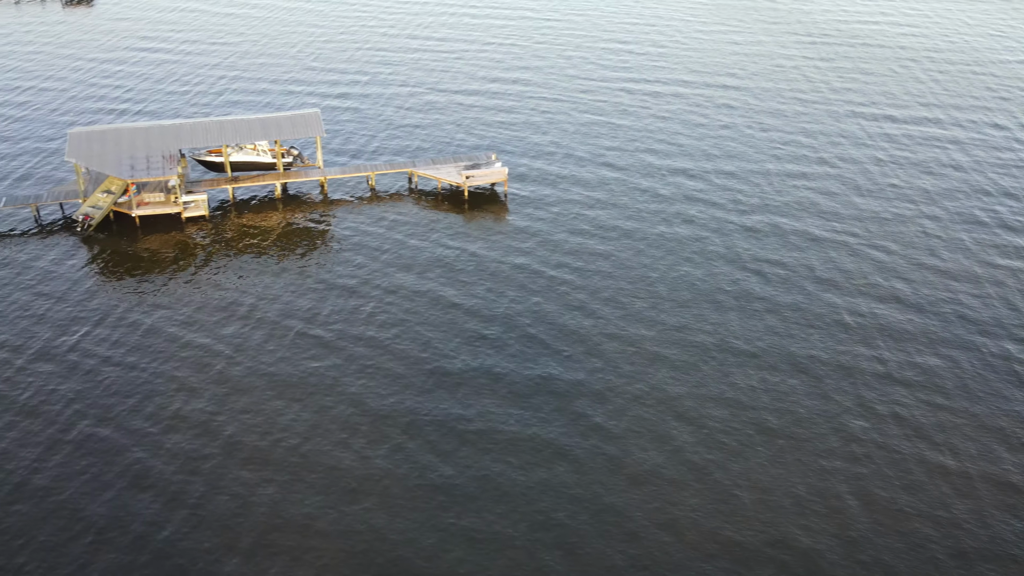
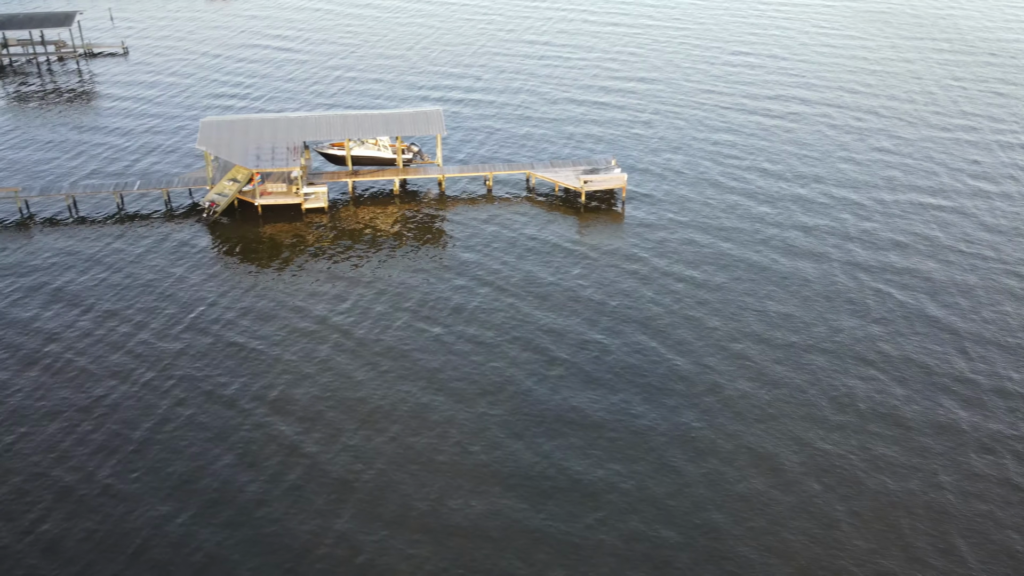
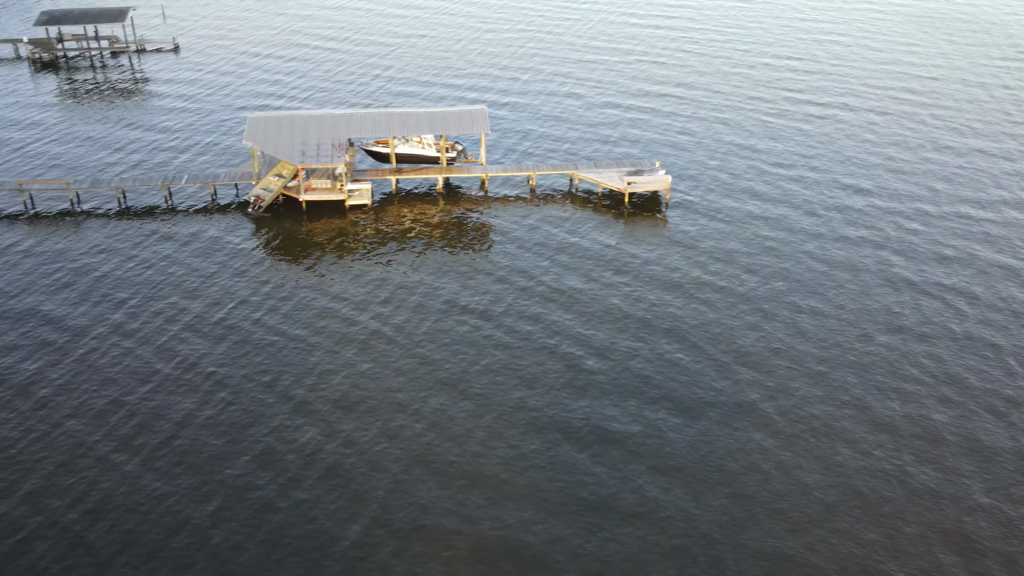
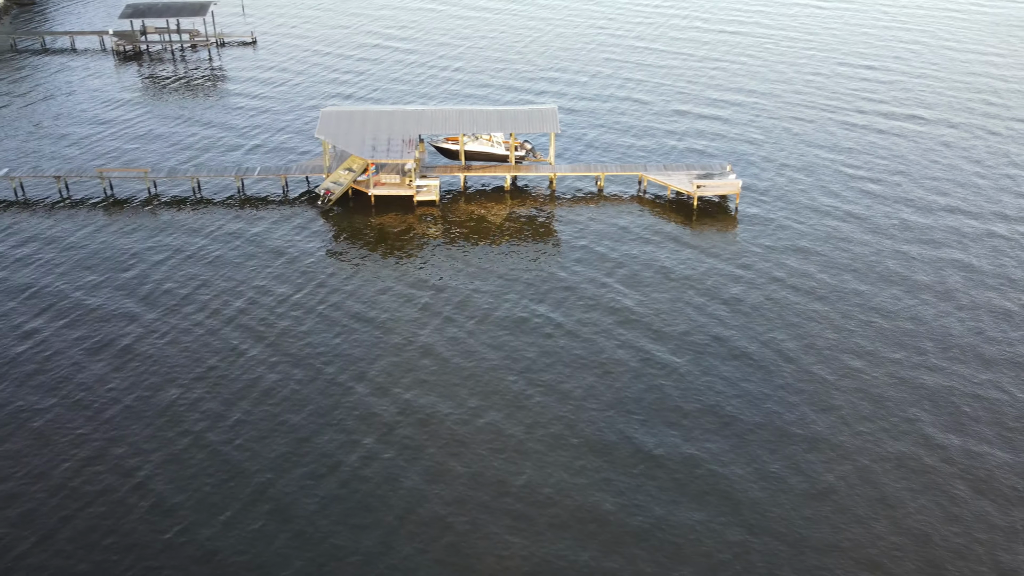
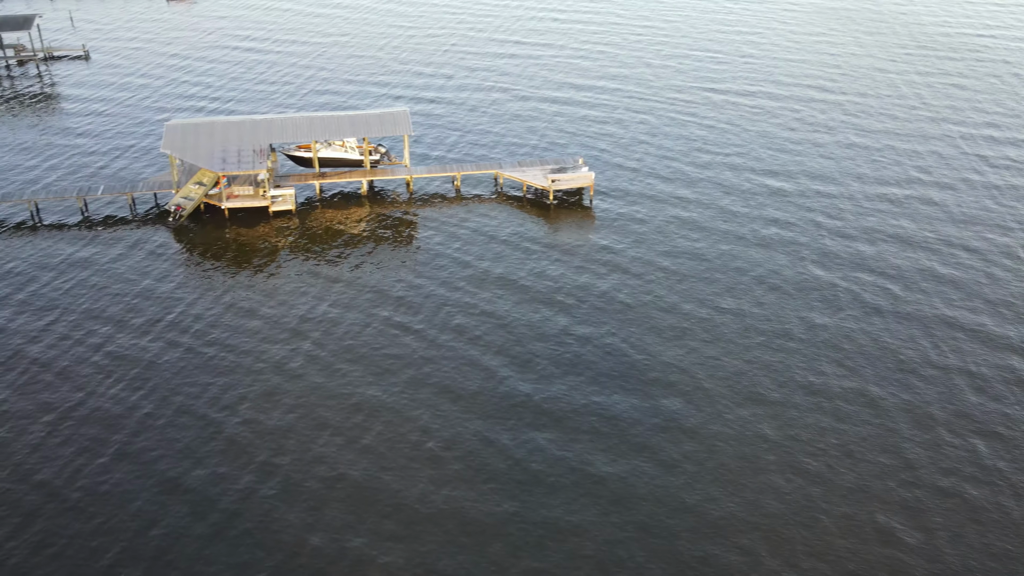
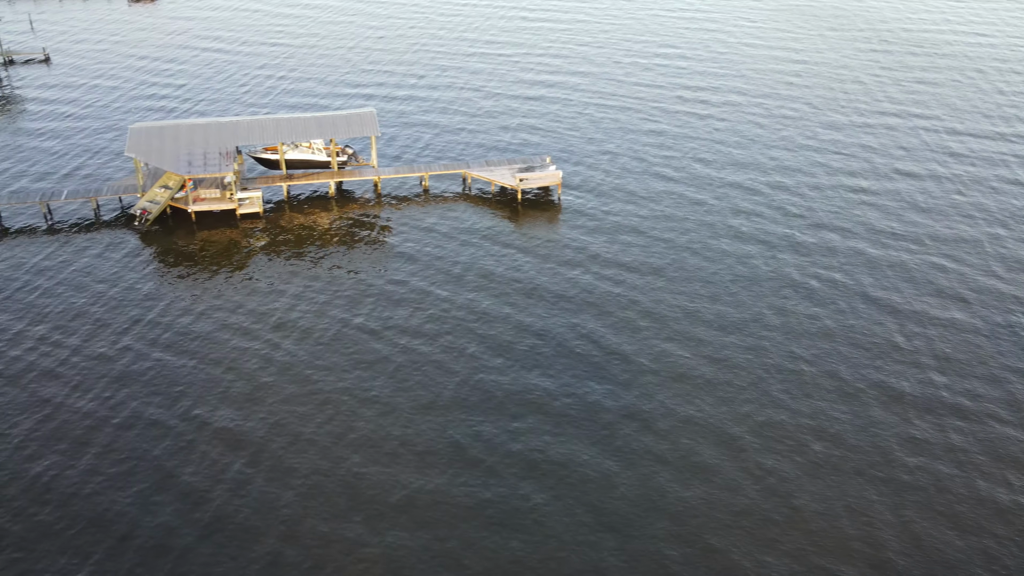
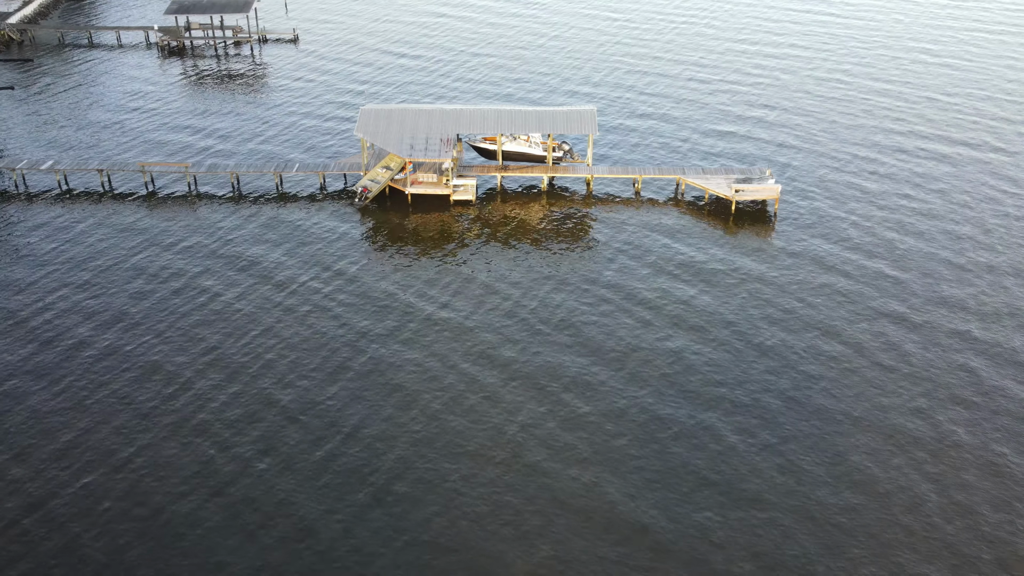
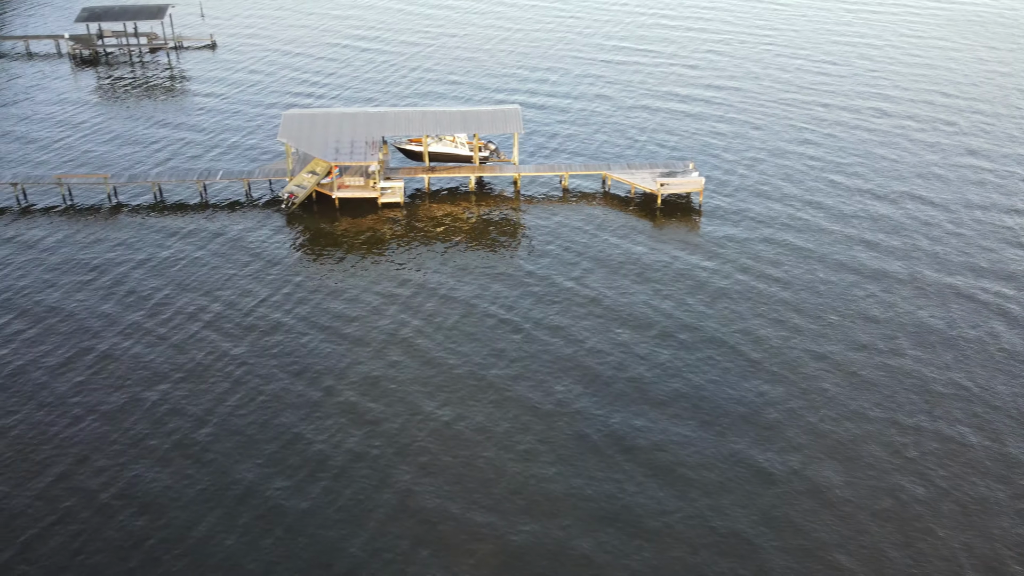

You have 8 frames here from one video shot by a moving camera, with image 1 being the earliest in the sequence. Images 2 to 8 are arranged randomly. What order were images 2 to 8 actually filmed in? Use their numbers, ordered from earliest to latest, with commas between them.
6, 5, 2, 3, 8, 4, 7
